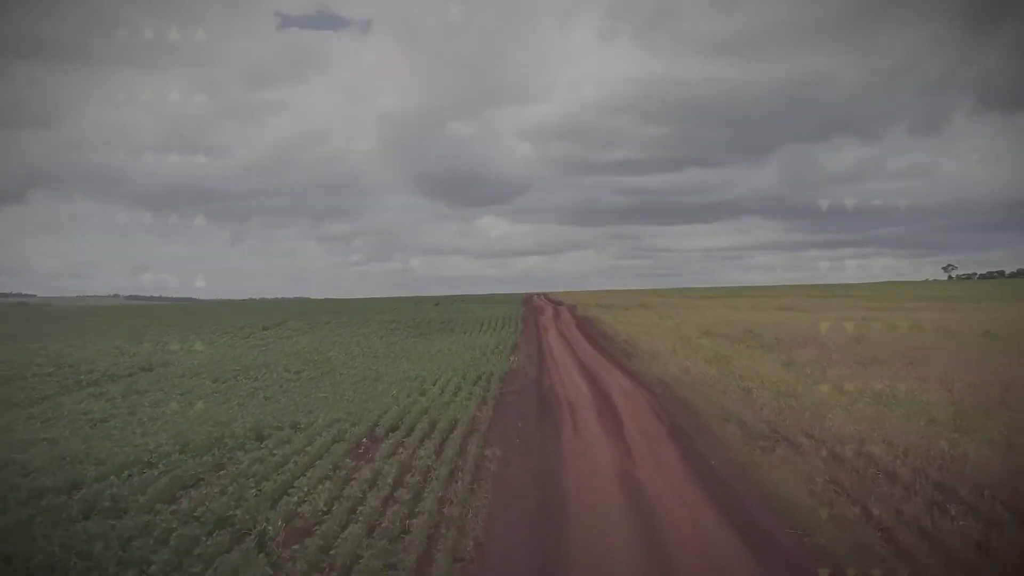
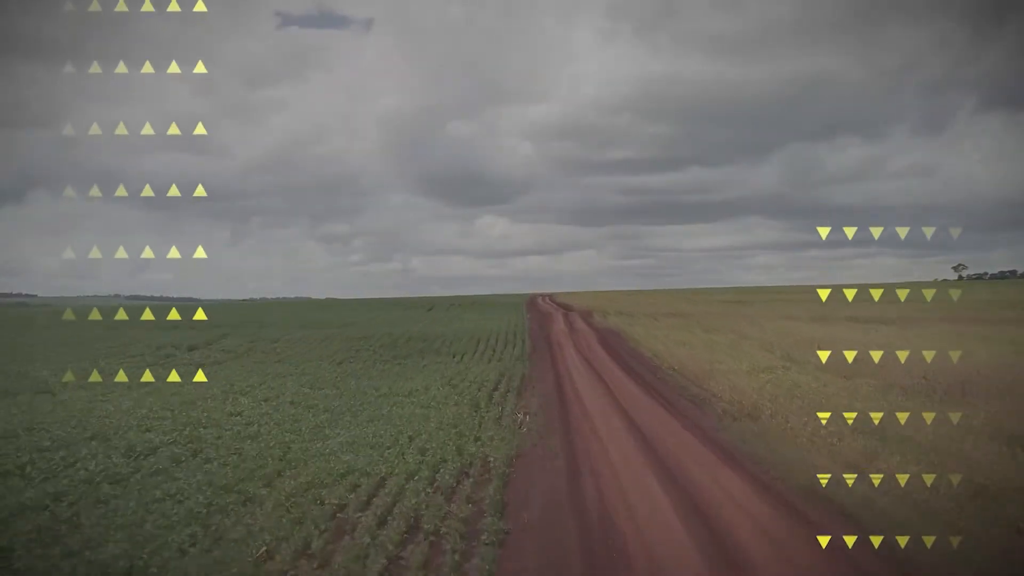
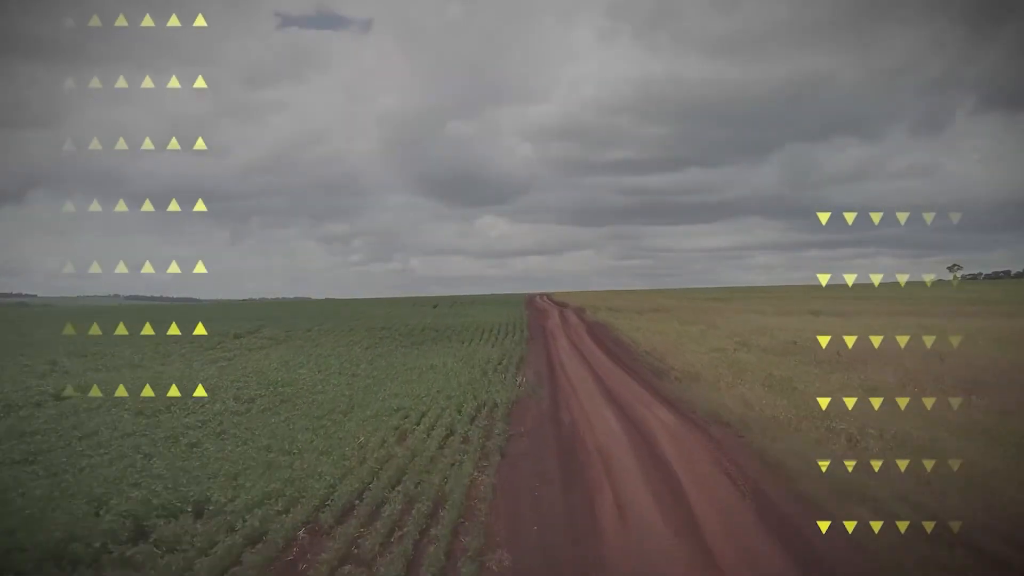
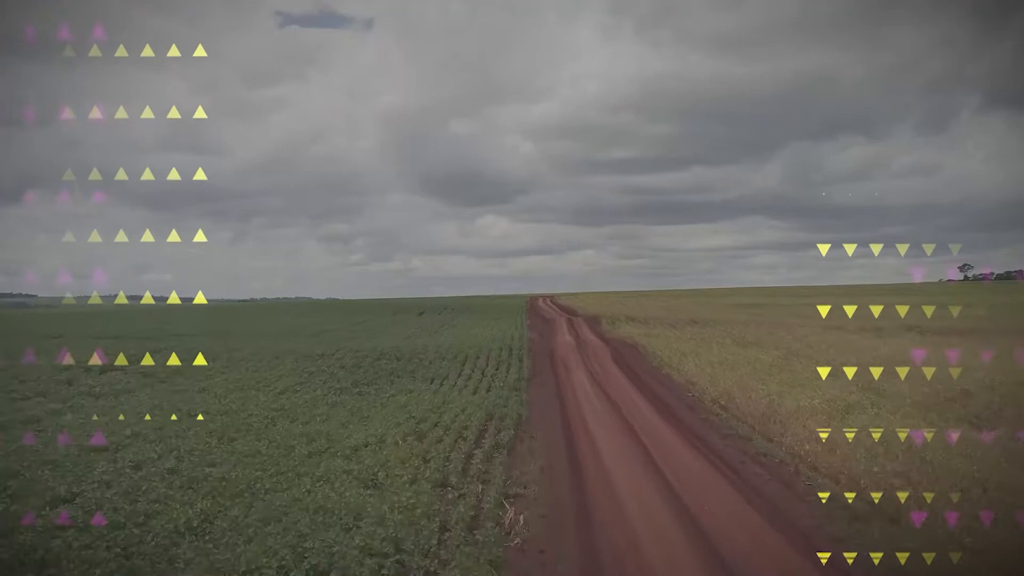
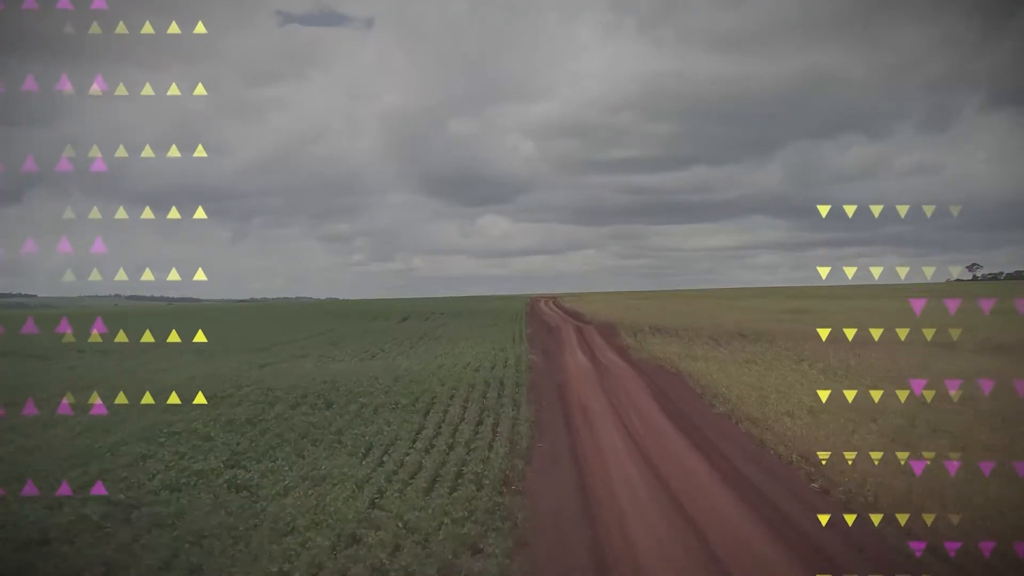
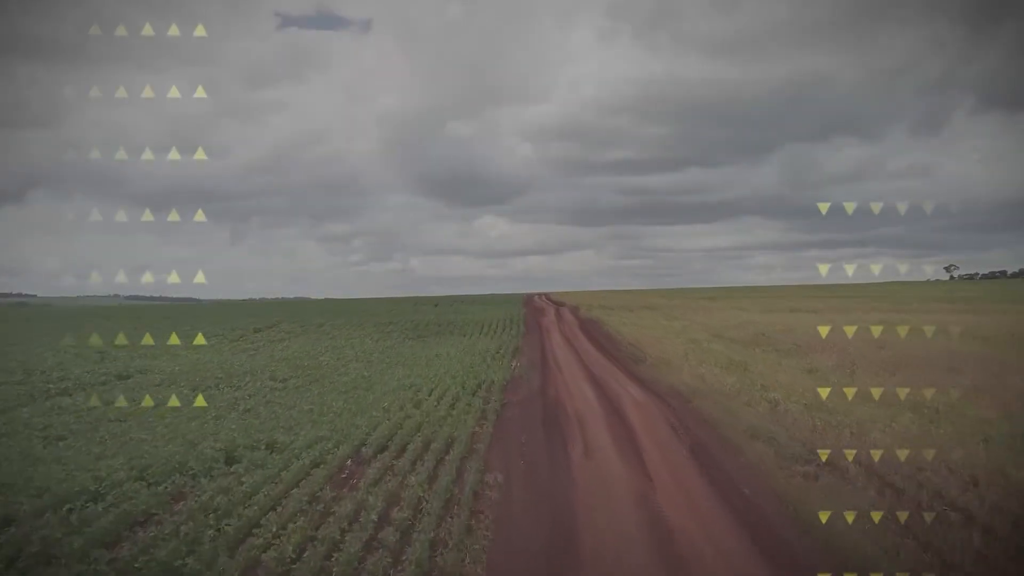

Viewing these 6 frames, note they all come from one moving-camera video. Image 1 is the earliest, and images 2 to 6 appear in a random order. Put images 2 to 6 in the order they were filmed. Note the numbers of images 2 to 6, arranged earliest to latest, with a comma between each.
6, 3, 2, 4, 5
